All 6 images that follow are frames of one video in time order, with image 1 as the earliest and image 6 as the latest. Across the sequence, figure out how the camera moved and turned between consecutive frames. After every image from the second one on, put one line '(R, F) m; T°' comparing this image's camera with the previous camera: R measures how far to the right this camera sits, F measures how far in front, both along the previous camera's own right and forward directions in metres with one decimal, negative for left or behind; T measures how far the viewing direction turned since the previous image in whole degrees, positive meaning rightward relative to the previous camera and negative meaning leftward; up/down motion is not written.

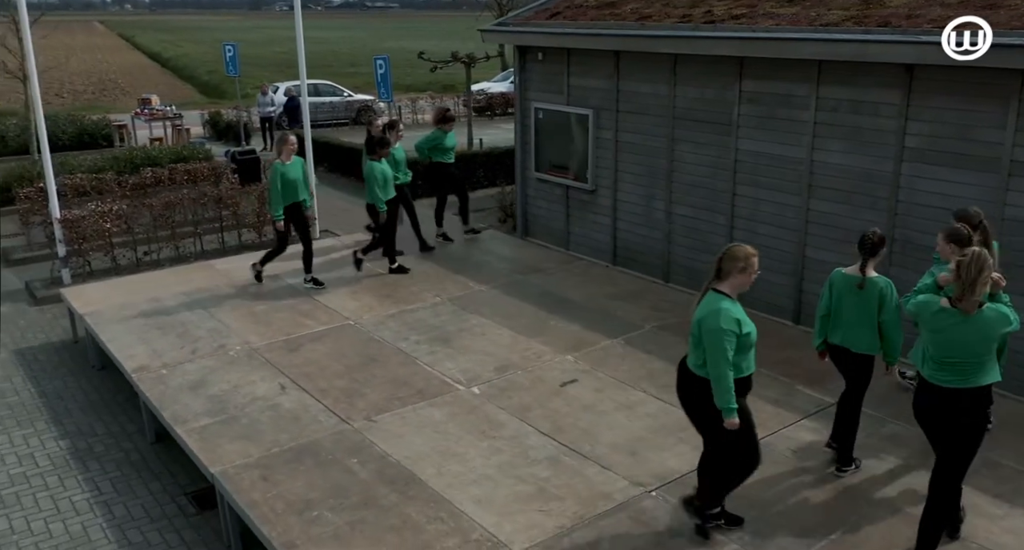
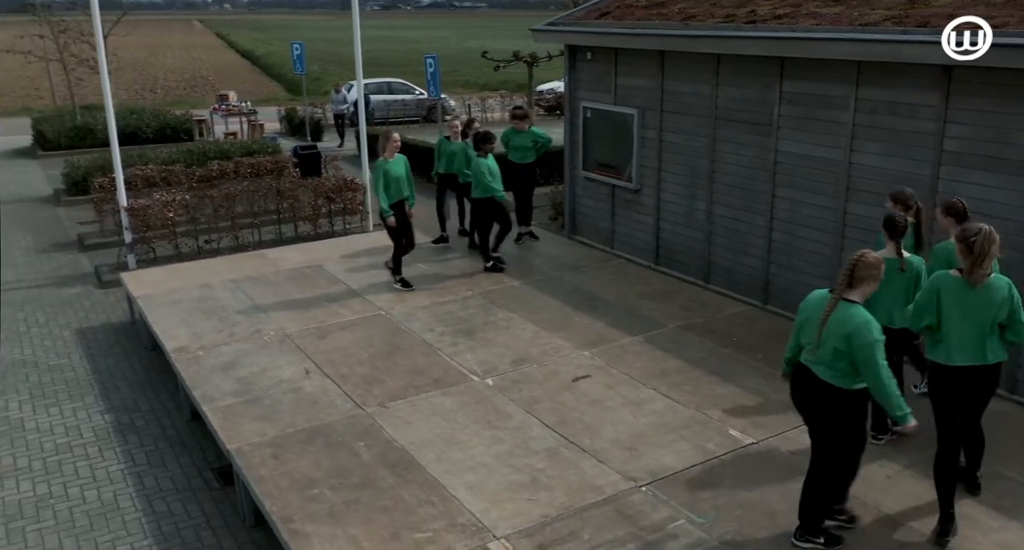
(+0.4, -0.1) m; -5°
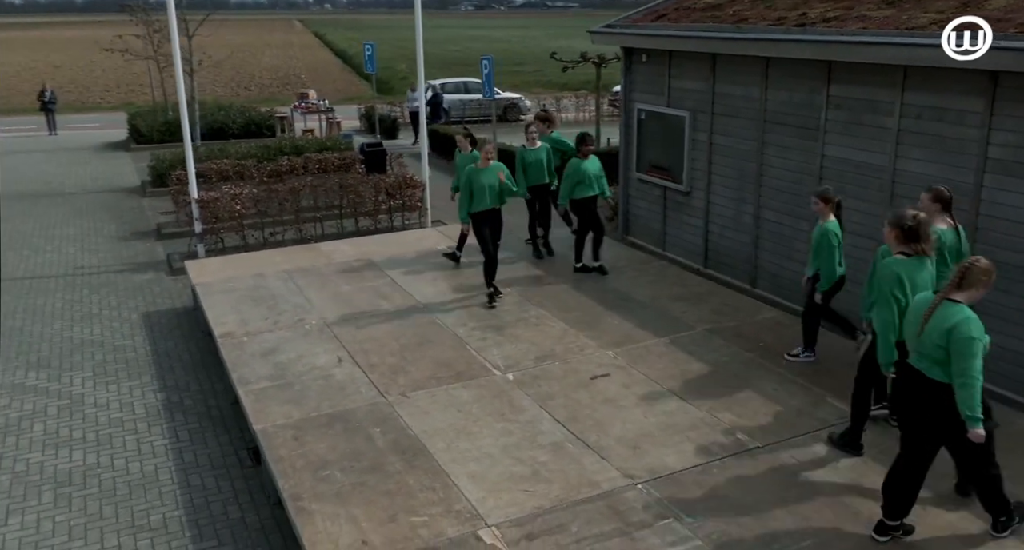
(+0.4, -0.1) m; -6°
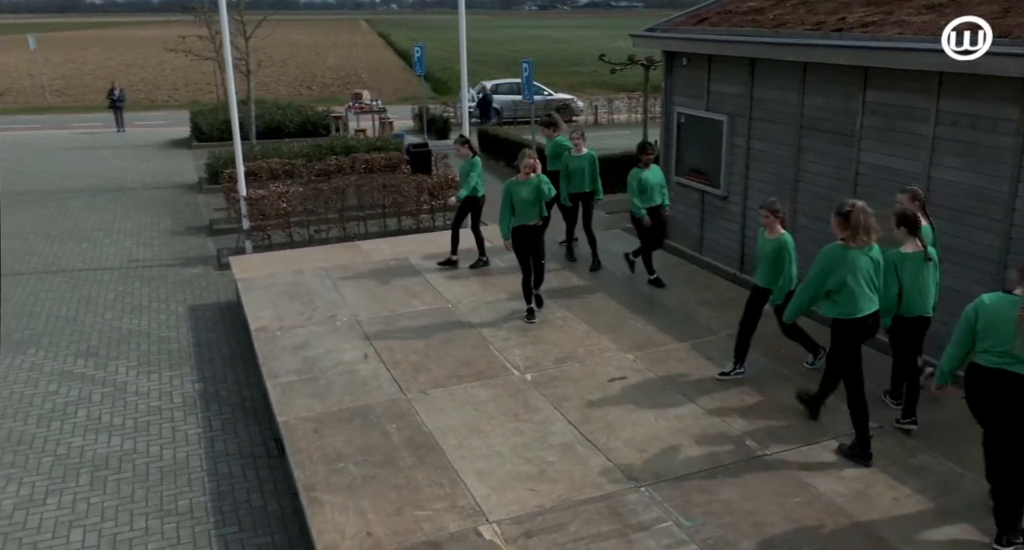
(+0.3, -0.1) m; -4°
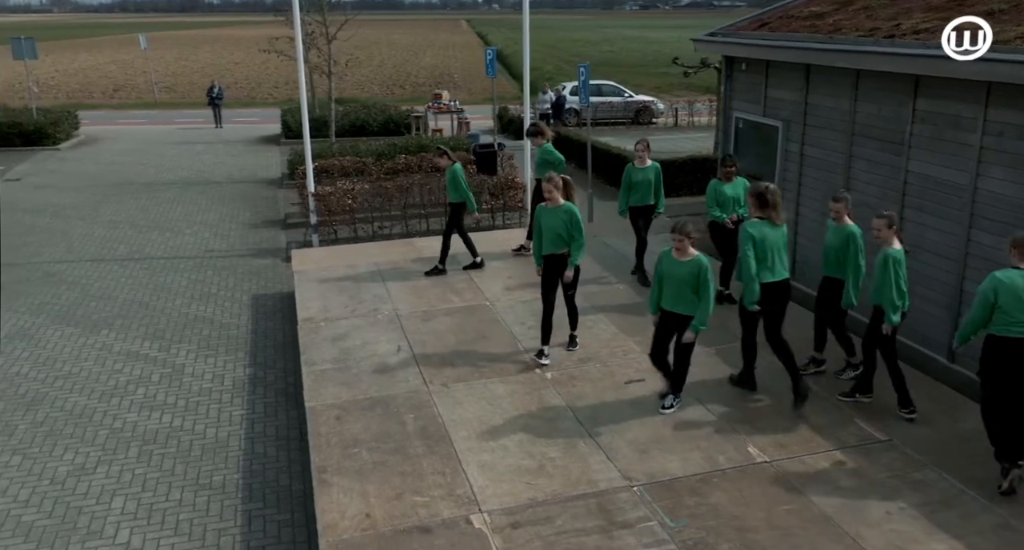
(+0.5, -0.2) m; -6°
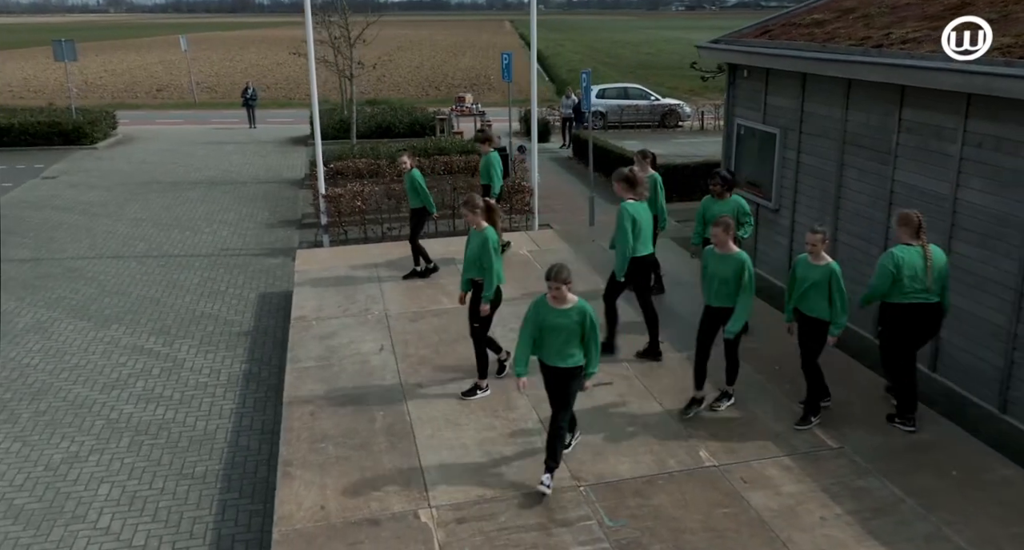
(+0.5, -0.2) m; -3°
